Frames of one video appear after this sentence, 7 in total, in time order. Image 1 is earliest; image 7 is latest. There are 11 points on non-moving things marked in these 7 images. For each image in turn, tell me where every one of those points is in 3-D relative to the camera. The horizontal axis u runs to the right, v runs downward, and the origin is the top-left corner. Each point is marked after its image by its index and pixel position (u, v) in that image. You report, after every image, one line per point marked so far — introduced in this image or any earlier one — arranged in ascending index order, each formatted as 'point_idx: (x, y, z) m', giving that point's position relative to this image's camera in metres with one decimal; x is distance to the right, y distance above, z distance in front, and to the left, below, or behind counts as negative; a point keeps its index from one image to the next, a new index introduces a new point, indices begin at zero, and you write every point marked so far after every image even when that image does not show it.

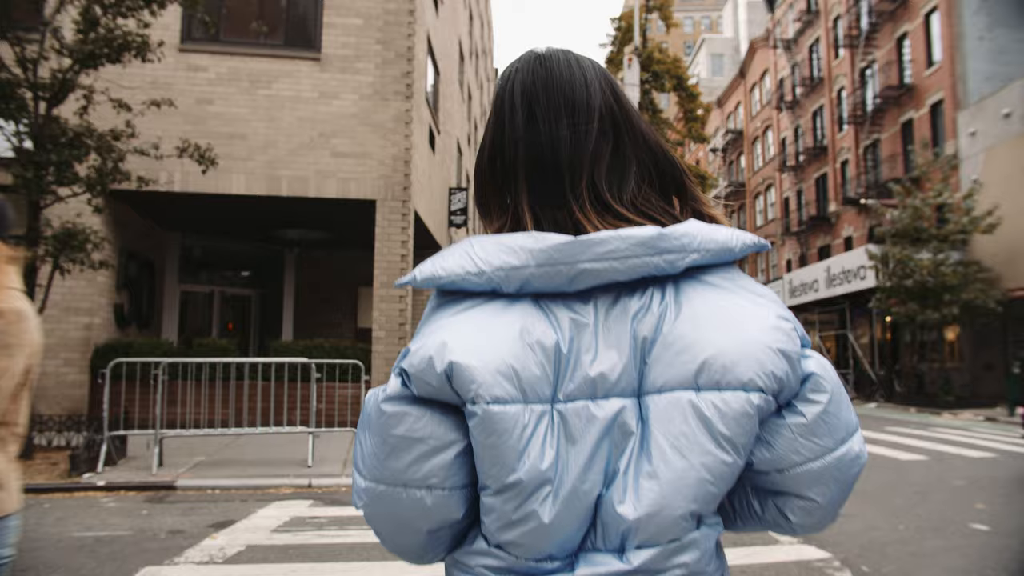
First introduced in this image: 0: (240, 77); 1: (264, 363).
0: (-4.0, +3.1, +11.2) m
1: (-2.5, -0.7, +7.6) m
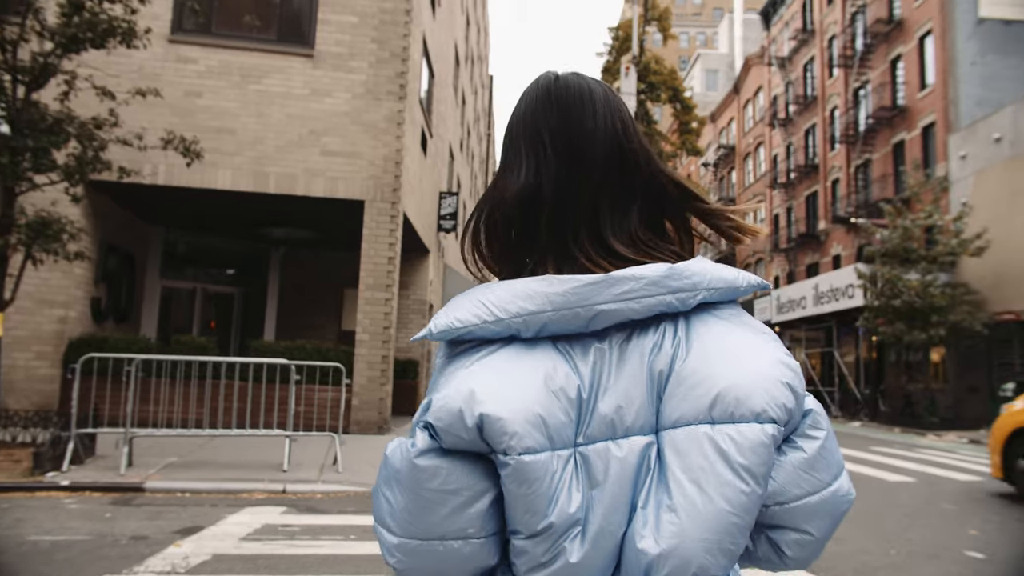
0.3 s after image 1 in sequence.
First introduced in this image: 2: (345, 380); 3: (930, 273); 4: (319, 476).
0: (-4.1, +3.2, +11.1) m
1: (-2.6, -0.7, +7.4) m
2: (-1.9, -1.0, +8.5) m
3: (+10.0, +0.4, +18.2) m
4: (-1.7, -1.6, +6.5) m
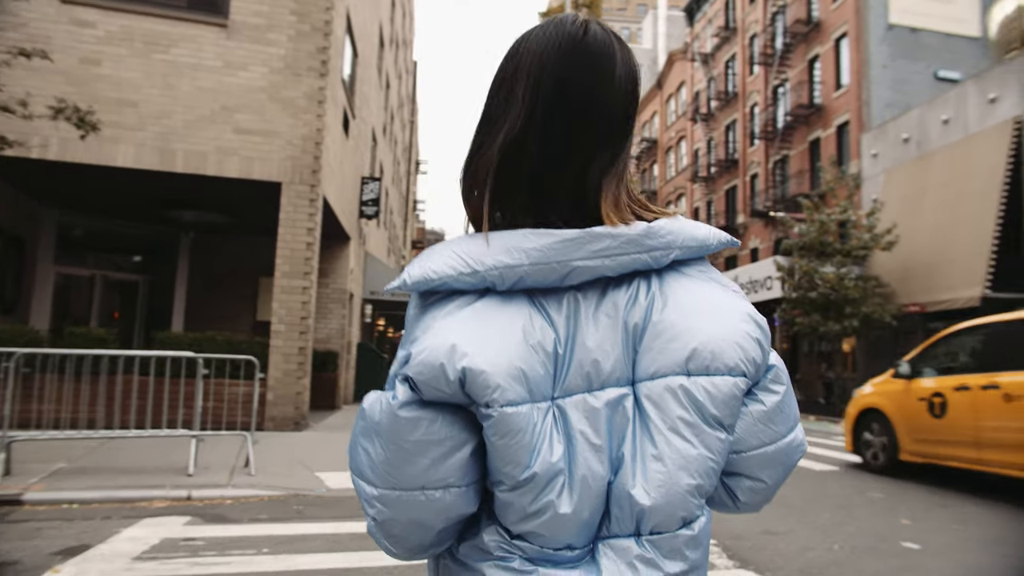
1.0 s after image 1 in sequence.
0: (-5.1, +3.4, +10.2) m
1: (-3.3, -0.6, +6.8) m
2: (-2.6, -0.9, +7.9) m
3: (+8.2, +0.5, +18.8) m
4: (-2.2, -1.5, +6.0) m
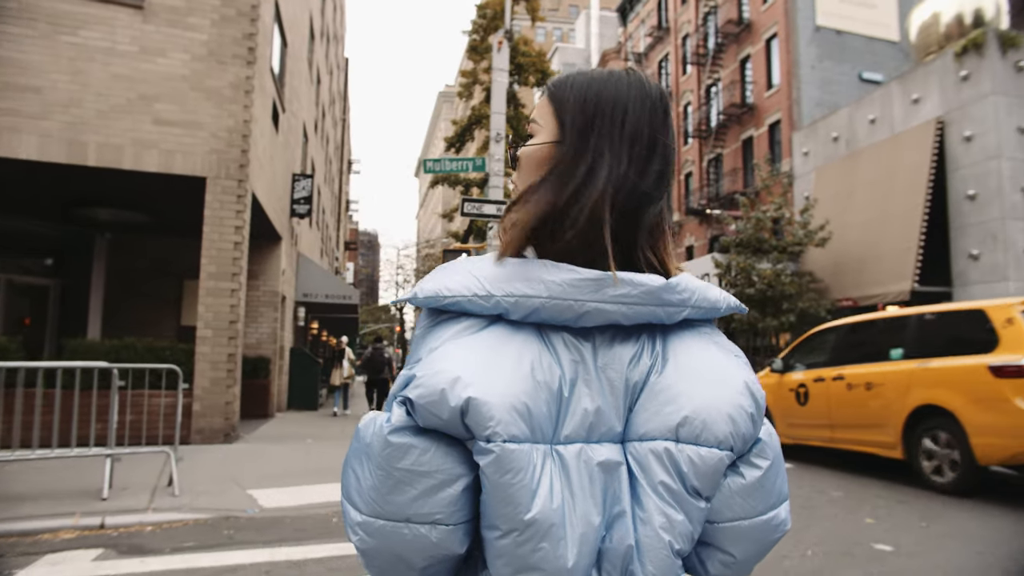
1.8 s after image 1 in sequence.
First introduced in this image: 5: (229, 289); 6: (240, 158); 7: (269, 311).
0: (-5.9, +3.3, +9.4) m
1: (-3.7, -0.6, +6.1) m
2: (-3.2, -0.9, +7.3) m
3: (+6.7, +0.6, +19.0) m
4: (-2.6, -1.5, +5.4) m
5: (-3.8, 0.0, +10.1) m
6: (-3.7, +1.8, +10.3) m
7: (-4.5, -0.4, +14.0) m
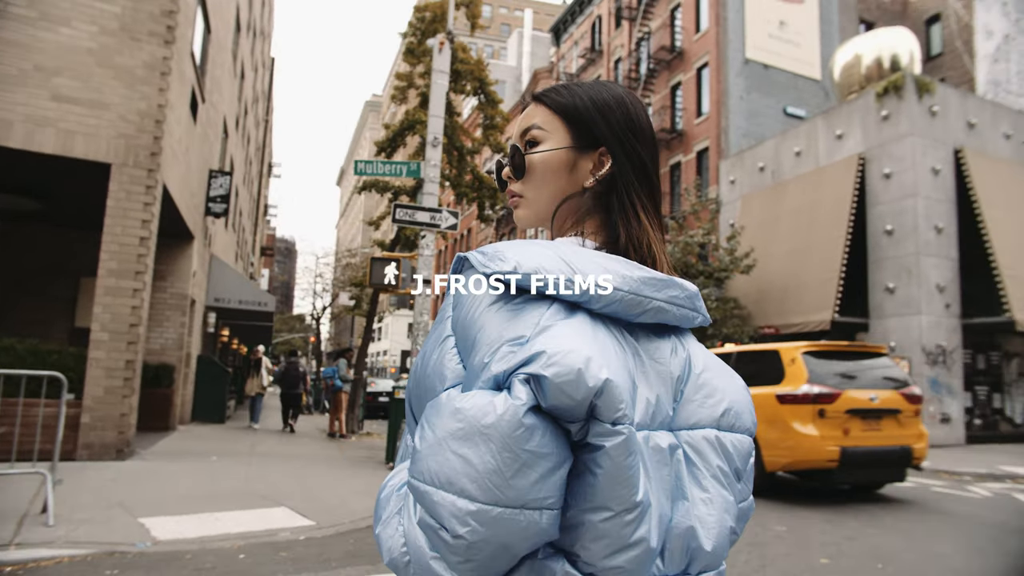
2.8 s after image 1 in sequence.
0: (-6.5, +3.4, +8.3) m
1: (-4.2, -0.6, +5.2) m
2: (-3.8, -0.9, +6.4) m
3: (+4.9, 0.0, +19.2) m
4: (-3.0, -1.5, +4.6) m
5: (-4.6, 0.0, +9.2) m
6: (-4.5, +1.8, +9.4) m
7: (-5.8, -0.5, +13.0) m
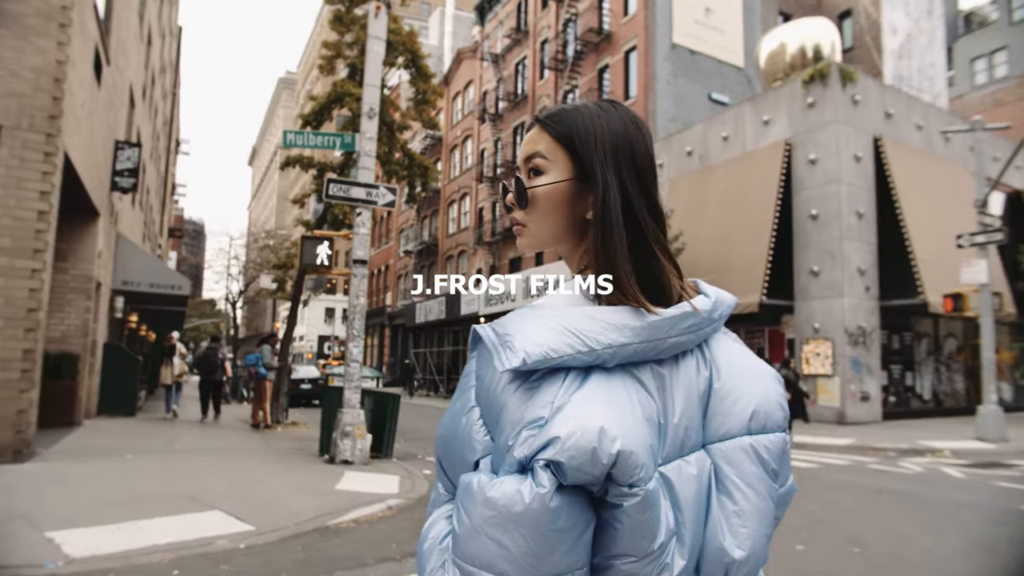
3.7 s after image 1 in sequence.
0: (-7.0, +3.6, +7.1) m
1: (-4.3, -0.4, +4.3) m
2: (-4.1, -0.7, +5.6) m
3: (+3.1, +0.4, +19.1) m
4: (-3.1, -1.4, +3.9) m
5: (-5.2, +0.2, +8.2) m
6: (-5.1, +2.0, +8.4) m
7: (-6.8, -0.2, +11.9) m
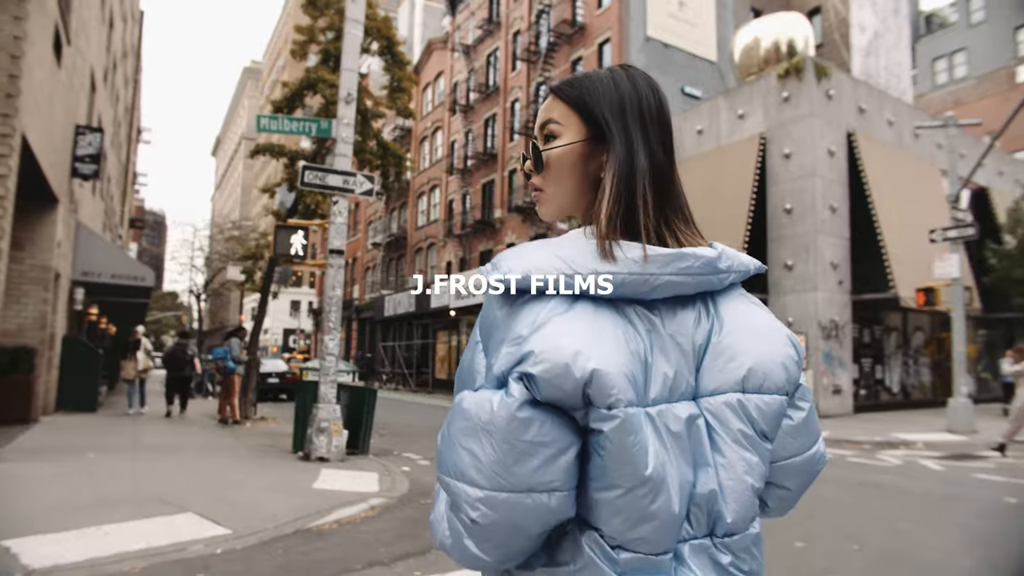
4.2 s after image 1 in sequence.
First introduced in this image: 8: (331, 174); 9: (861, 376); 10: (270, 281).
0: (-7.1, +3.7, +6.5) m
1: (-4.3, -0.3, +3.8) m
2: (-4.1, -0.6, +5.2) m
3: (+2.5, +0.6, +19.0) m
4: (-3.1, -1.3, +3.5) m
5: (-5.4, +0.3, +7.7) m
6: (-5.3, +2.1, +7.9) m
7: (-7.1, 0.0, +11.3) m
8: (-2.2, +1.4, +9.1) m
9: (+8.7, -2.2, +18.8) m
10: (-4.8, +0.1, +15.0) m
